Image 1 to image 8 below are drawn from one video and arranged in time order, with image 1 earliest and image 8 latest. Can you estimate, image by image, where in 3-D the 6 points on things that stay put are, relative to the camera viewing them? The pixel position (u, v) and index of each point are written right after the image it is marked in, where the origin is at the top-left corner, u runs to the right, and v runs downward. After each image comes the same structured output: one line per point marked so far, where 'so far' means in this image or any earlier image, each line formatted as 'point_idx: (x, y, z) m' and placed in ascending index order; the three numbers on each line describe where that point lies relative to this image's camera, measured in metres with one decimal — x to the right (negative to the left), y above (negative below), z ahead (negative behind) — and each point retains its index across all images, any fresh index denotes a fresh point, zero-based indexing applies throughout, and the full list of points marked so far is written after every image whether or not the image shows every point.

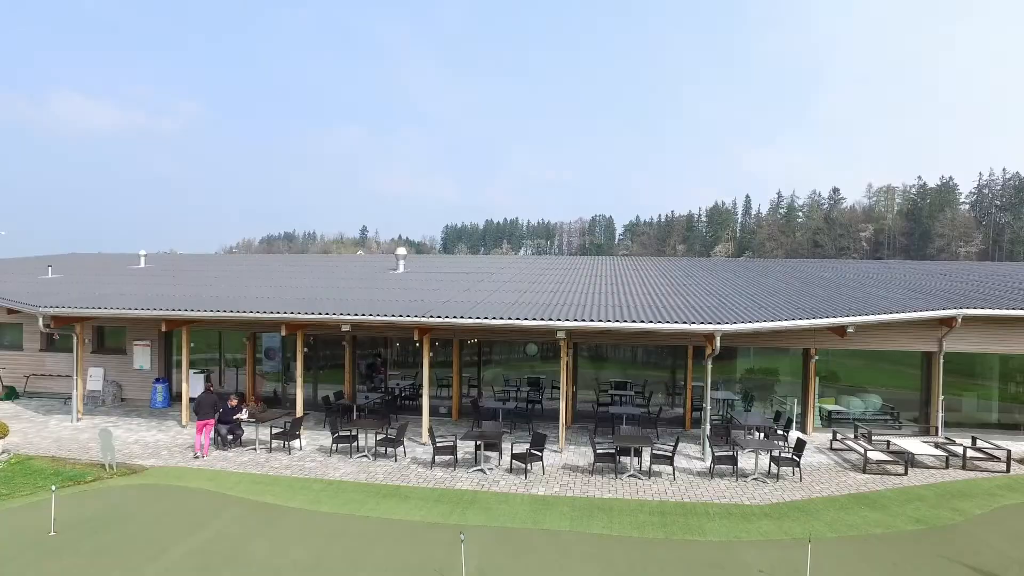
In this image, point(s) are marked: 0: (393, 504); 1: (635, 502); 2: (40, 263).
0: (-1.4, -2.6, +7.1) m
1: (+1.5, -2.7, +7.3) m
2: (-15.2, +0.9, +18.8) m
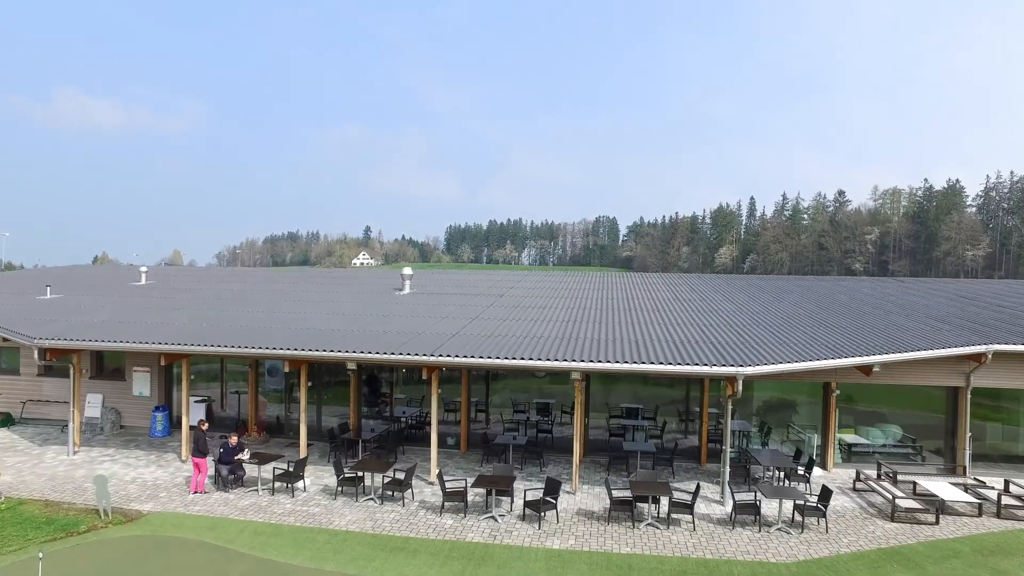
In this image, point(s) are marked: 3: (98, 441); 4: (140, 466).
0: (-1.3, -3.1, +6.8) m
1: (+1.7, -3.2, +6.9) m
2: (-15.0, +0.4, +18.5) m
3: (-8.0, -3.0, +11.3) m
4: (-6.1, -3.0, +9.7) m
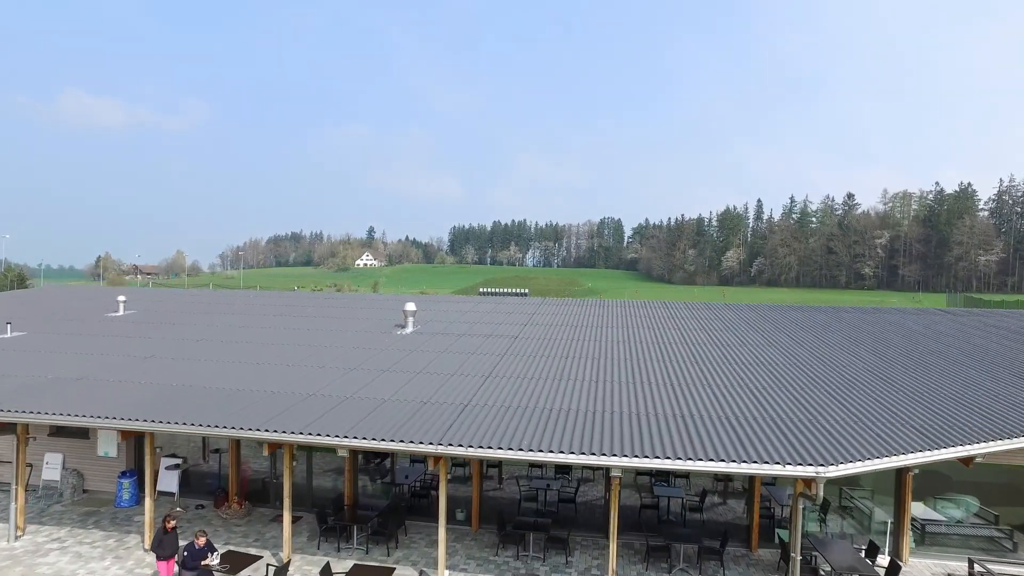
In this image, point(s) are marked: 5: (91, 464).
0: (-1.0, -4.0, +5.2) m
1: (+2.0, -4.1, +5.4) m
2: (-14.6, -0.4, +17.0) m
3: (-7.7, -3.8, +9.8) m
4: (-5.8, -3.8, +8.2) m
5: (-7.7, -3.2, +10.7) m
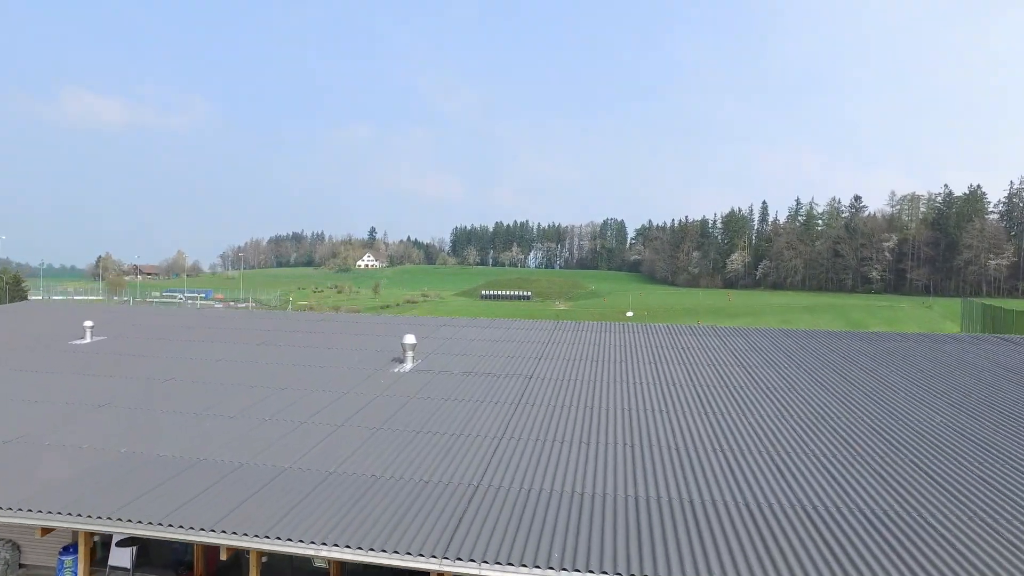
0: (-0.8, -4.6, +3.6) m
1: (+2.2, -4.7, +3.7) m
2: (-14.3, -1.0, +15.4) m
3: (-7.4, -4.4, +8.2) m
4: (-5.6, -4.4, +6.6) m
5: (-7.5, -3.8, +9.1) m
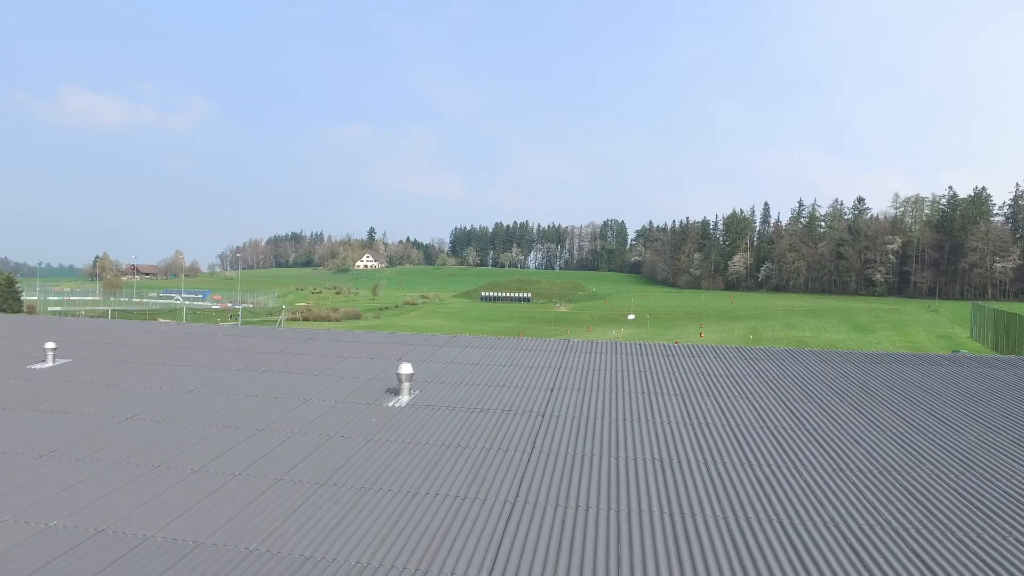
0: (-0.6, -5.0, +2.2) m
1: (+2.4, -5.1, +2.4) m
2: (-14.1, -1.4, +14.0) m
3: (-7.3, -4.8, +6.8) m
4: (-5.4, -4.8, +5.2) m
5: (-7.3, -4.2, +7.8) m
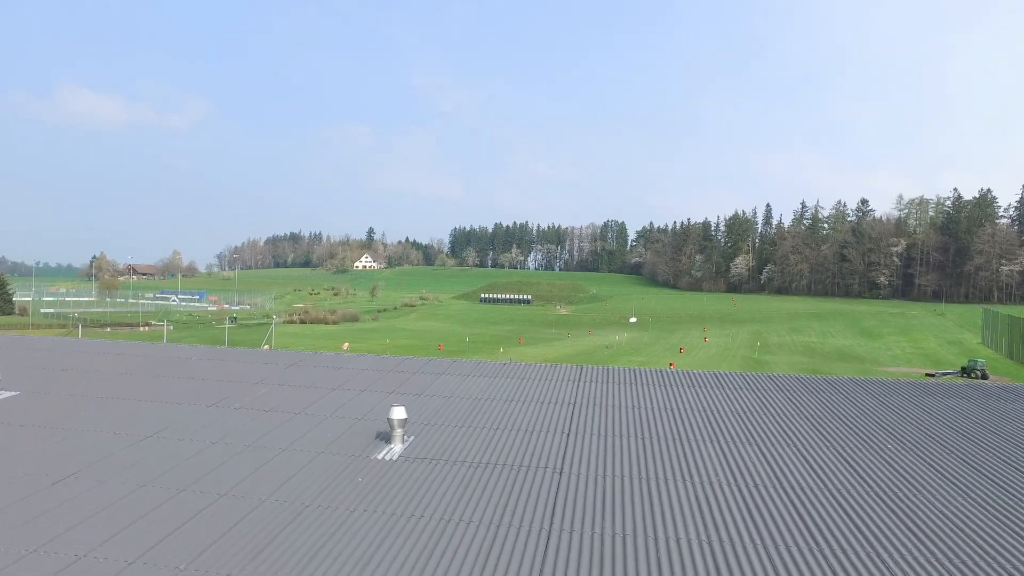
0: (-0.4, -5.5, +0.7) m
1: (+2.6, -5.6, +0.8) m
2: (-14.0, -1.8, +12.5) m
3: (-7.1, -5.2, +5.3) m
4: (-5.3, -5.3, +3.6) m
5: (-7.1, -4.7, +6.2) m
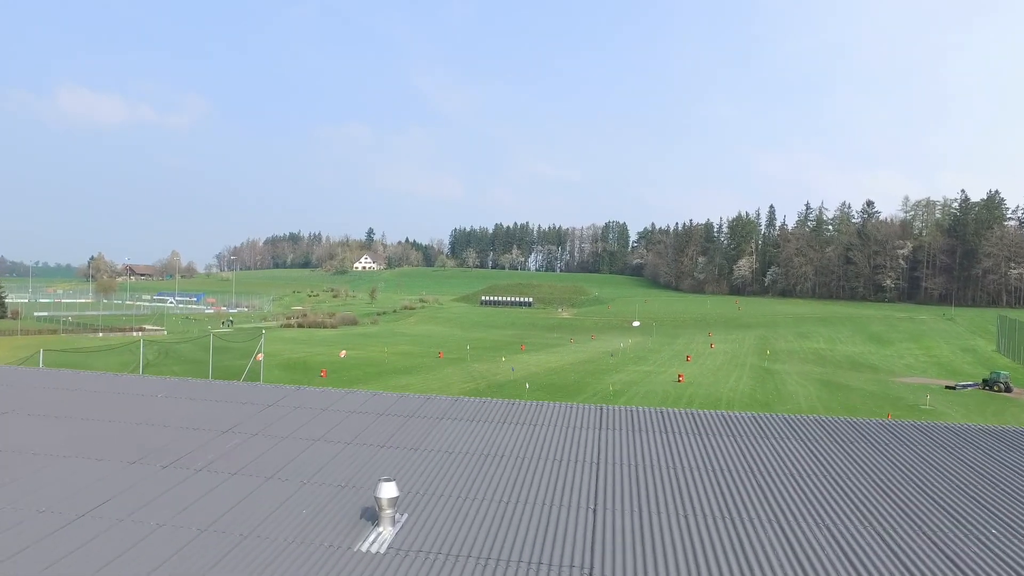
0: (-0.2, -6.1, -1.1) m
1: (+2.8, -6.2, -0.9) m
2: (-13.8, -2.4, +10.7) m
3: (-6.9, -5.8, +3.5) m
4: (-5.1, -5.9, +1.9) m
5: (-6.9, -5.3, +4.4) m
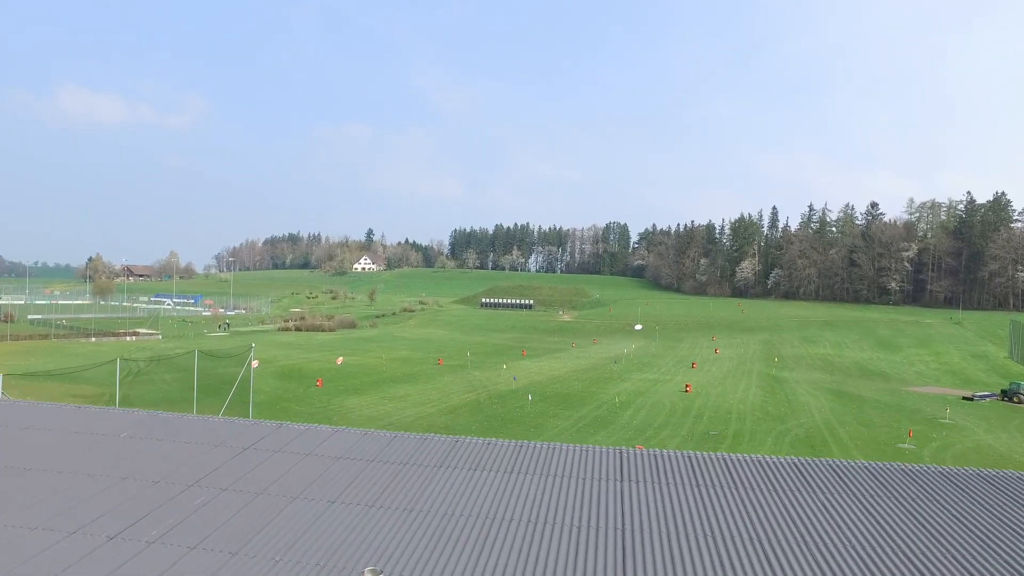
0: (-0.1, -6.6, -2.5) m
1: (+2.9, -6.7, -2.3) m
2: (-13.6, -2.9, +9.3) m
3: (-6.8, -6.3, +2.1) m
4: (-4.9, -6.4, +0.5) m
5: (-6.8, -5.8, +3.0) m
